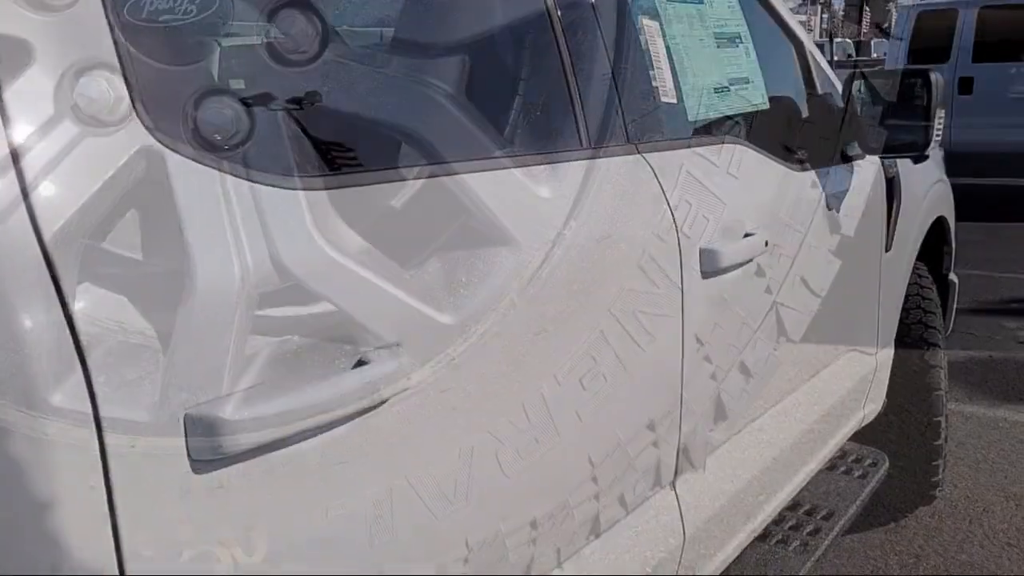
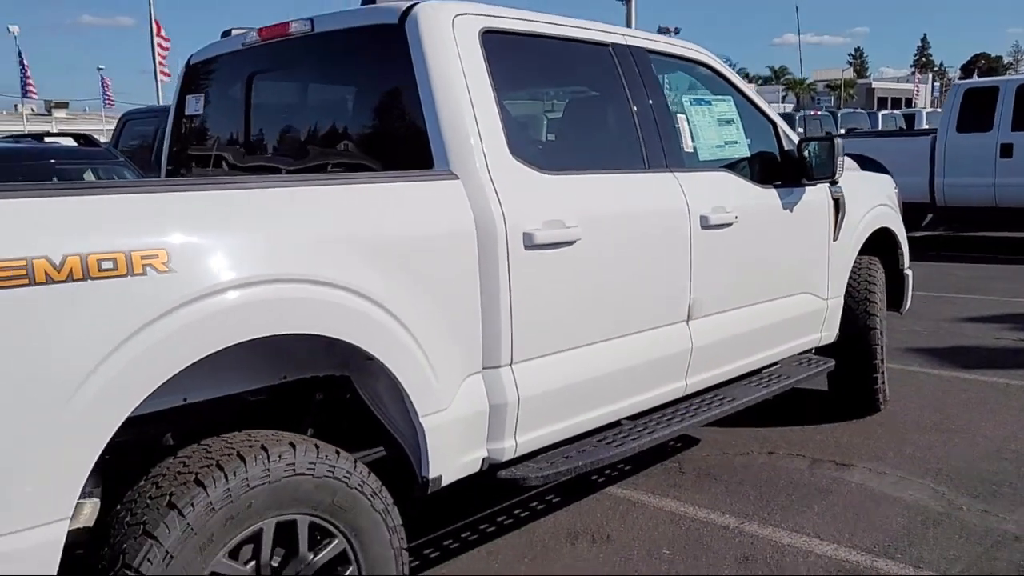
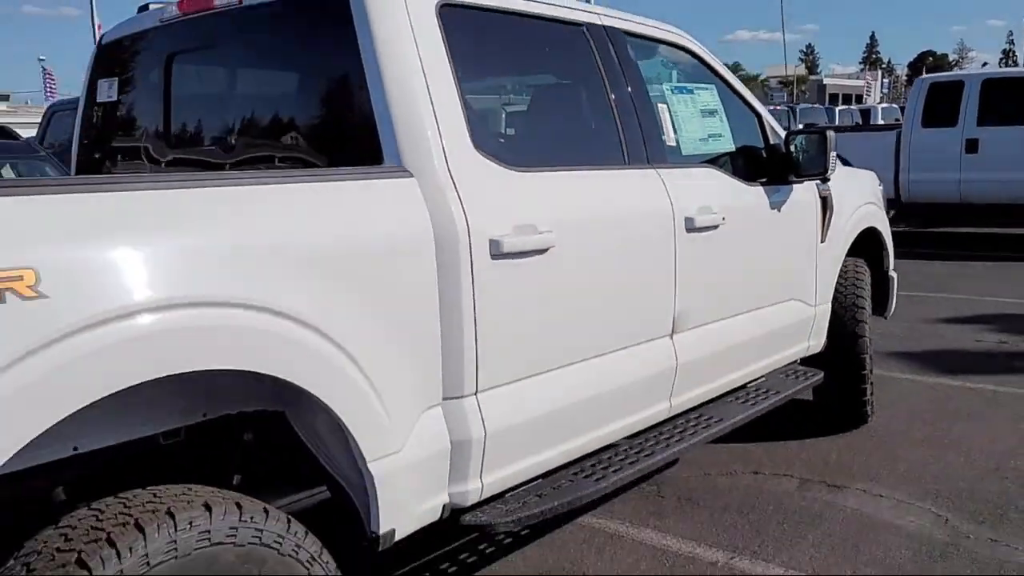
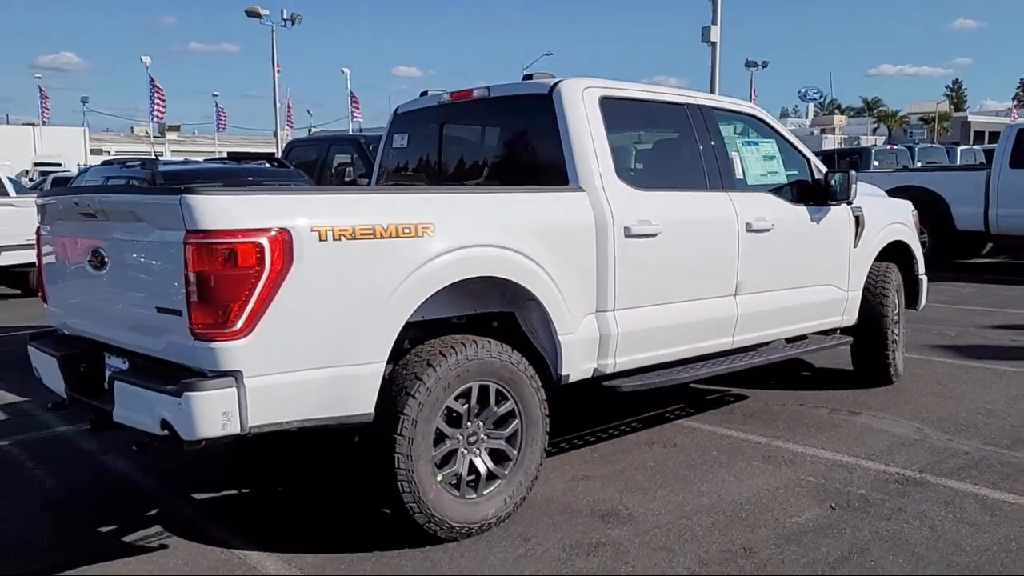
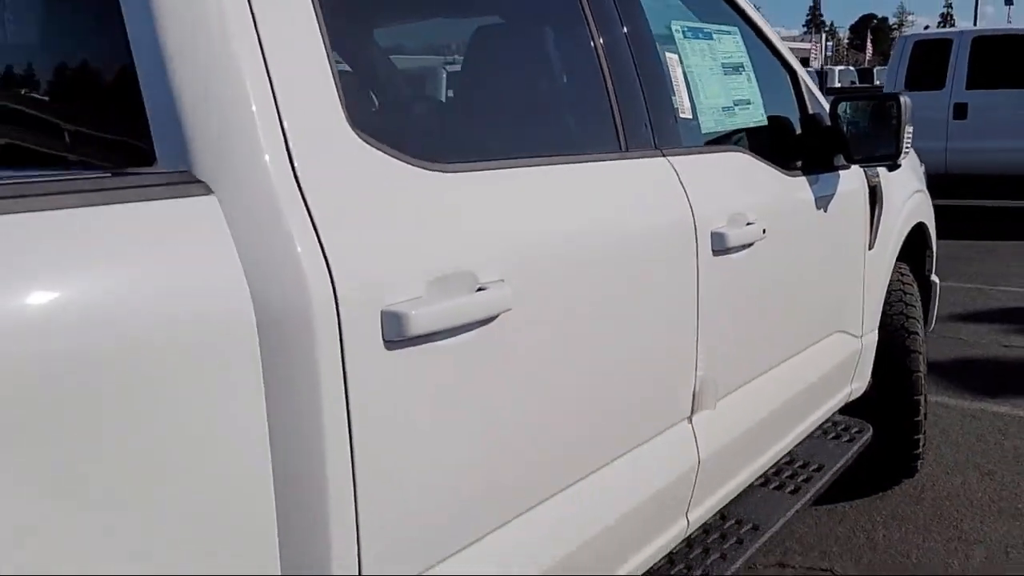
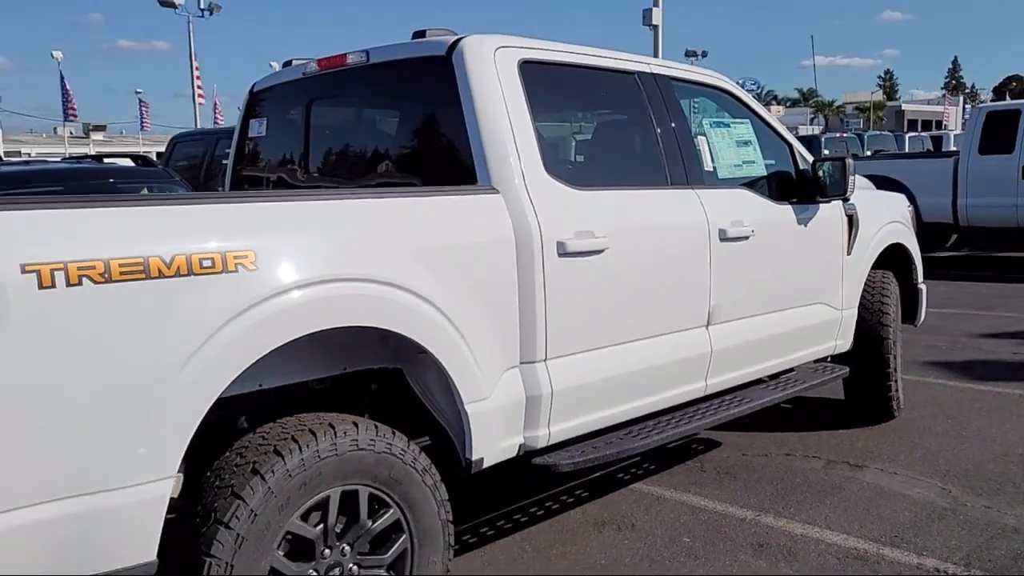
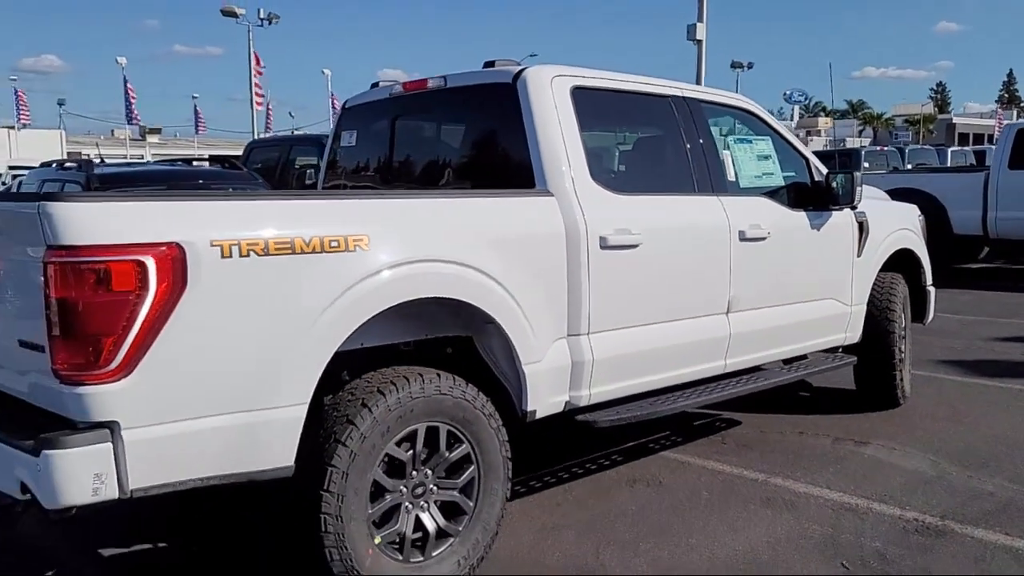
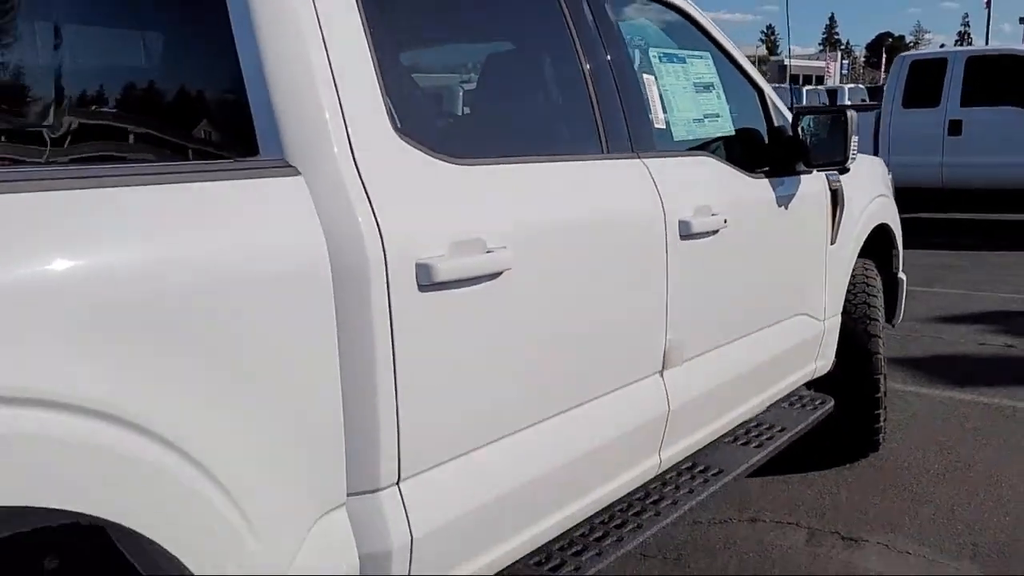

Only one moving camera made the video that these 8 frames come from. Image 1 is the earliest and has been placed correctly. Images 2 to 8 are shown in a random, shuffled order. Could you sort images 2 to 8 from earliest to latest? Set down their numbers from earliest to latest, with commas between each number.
5, 8, 3, 2, 6, 7, 4
